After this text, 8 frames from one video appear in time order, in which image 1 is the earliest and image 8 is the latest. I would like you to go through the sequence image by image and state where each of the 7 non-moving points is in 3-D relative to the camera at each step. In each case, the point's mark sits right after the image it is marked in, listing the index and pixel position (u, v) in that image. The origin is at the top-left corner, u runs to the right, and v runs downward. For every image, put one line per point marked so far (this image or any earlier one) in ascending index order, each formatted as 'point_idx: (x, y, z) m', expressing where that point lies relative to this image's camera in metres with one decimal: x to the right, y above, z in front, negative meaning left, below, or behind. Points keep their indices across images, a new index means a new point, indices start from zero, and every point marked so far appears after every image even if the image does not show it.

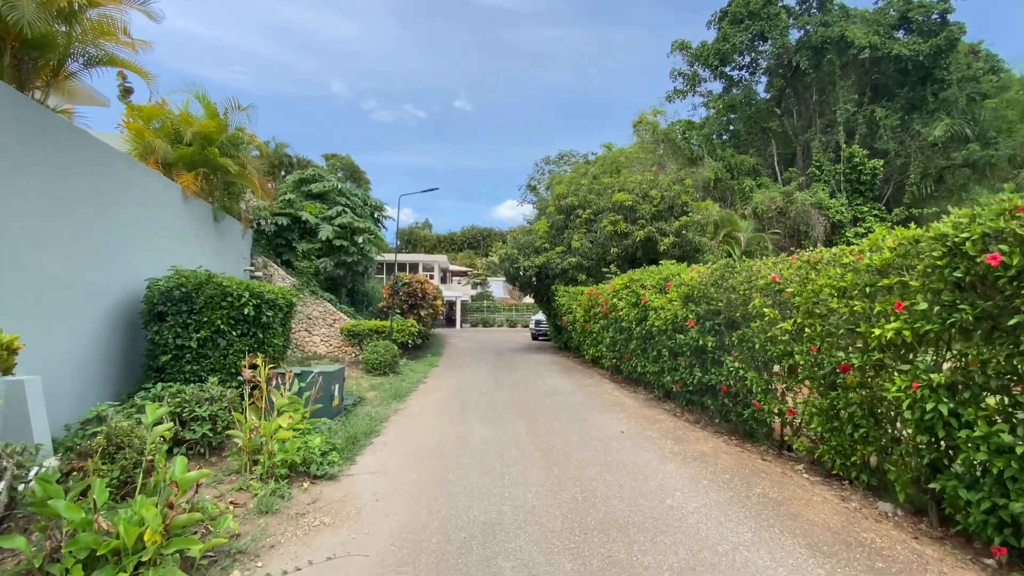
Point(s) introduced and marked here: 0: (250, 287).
0: (-4.1, 0.0, +7.6) m
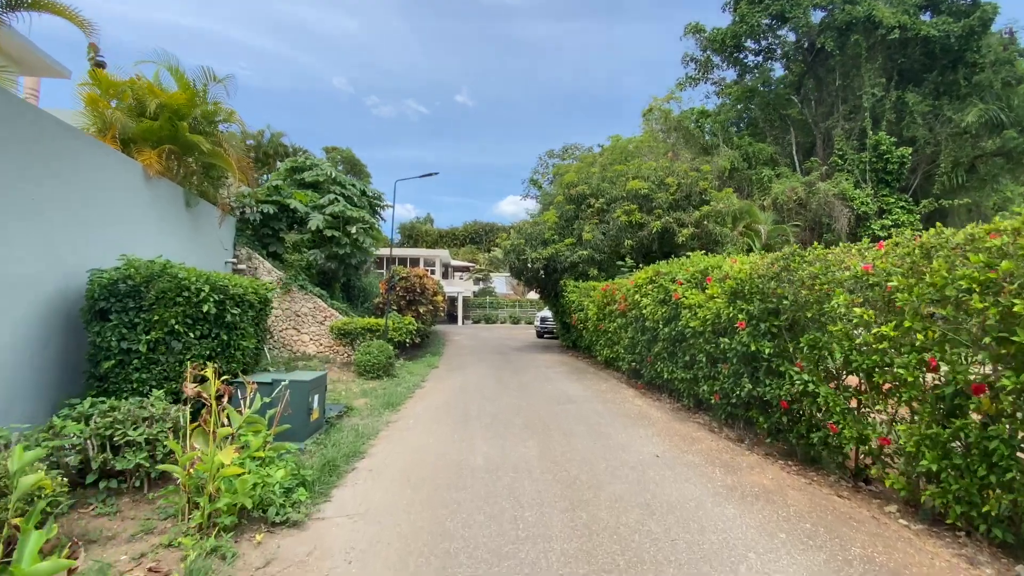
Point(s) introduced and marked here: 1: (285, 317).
0: (-4.0, +0.1, +6.4) m
1: (-6.1, -0.8, +12.9) m
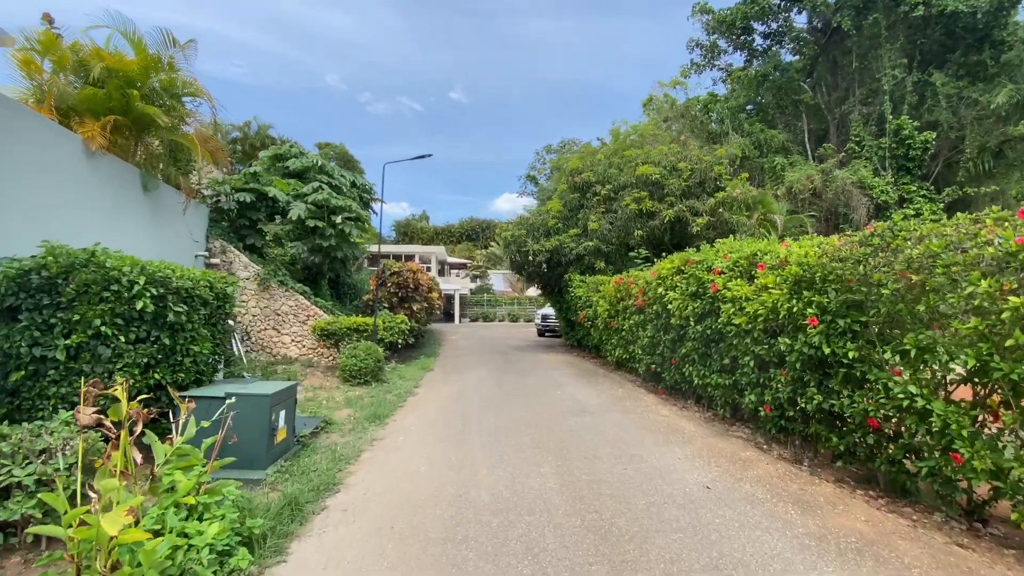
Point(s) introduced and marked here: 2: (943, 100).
0: (-3.9, +0.2, +5.2) m
1: (-6.0, -0.7, +11.7) m
2: (+17.3, +7.5, +19.4) m
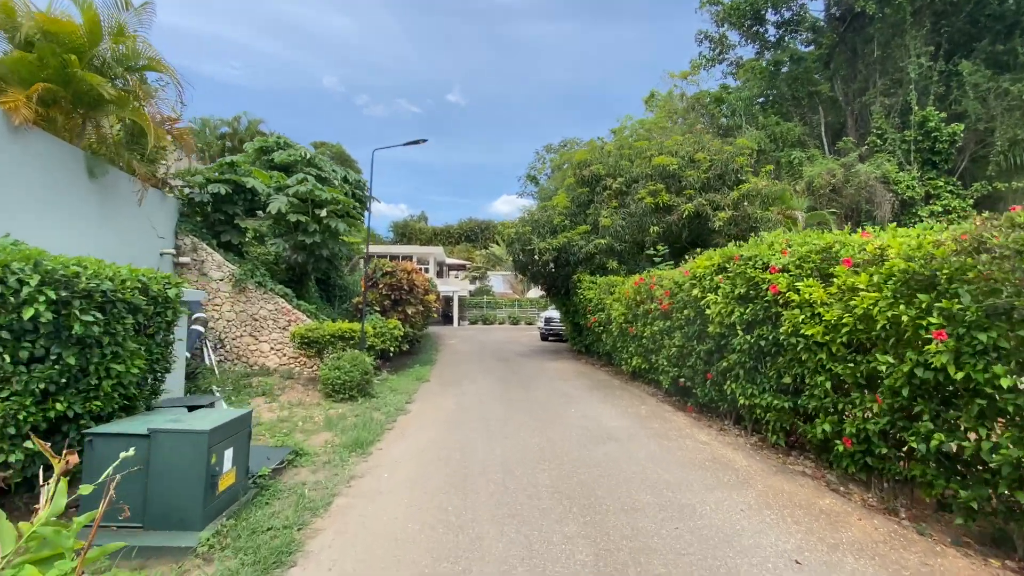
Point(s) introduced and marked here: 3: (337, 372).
0: (-3.8, +0.2, +4.0) m
1: (-5.9, -0.8, +10.5) m
2: (+17.4, +7.5, +18.3) m
3: (-3.1, -1.5, +8.6) m
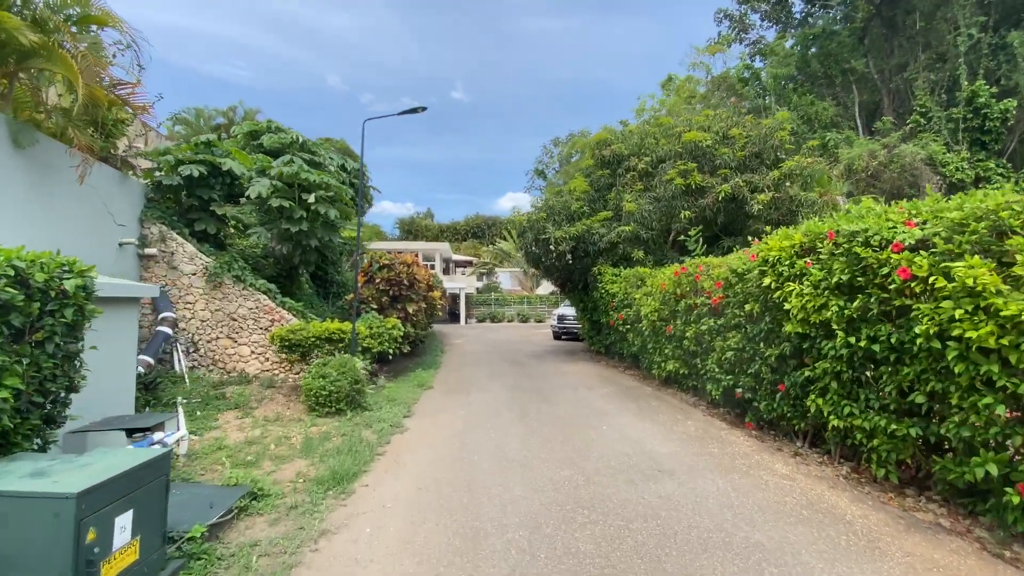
0: (-3.6, +0.2, +2.6) m
1: (-5.6, -0.7, +9.1) m
2: (+17.7, +7.8, +16.6) m
3: (-2.8, -1.4, +7.3) m
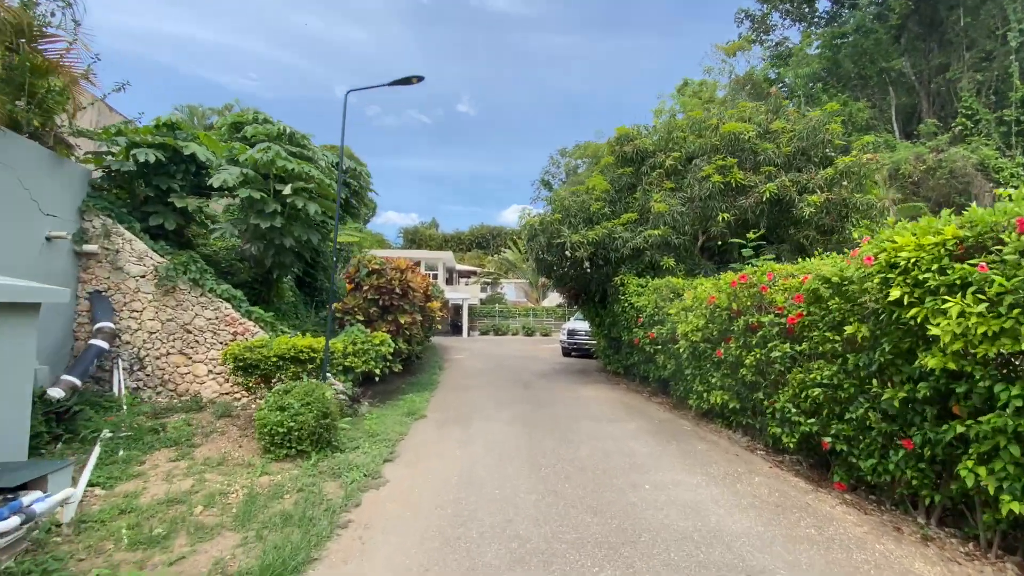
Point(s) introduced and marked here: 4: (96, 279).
0: (-3.4, +0.3, +1.1) m
1: (-5.4, -0.8, +7.6) m
2: (+18.0, +7.1, +15.1) m
3: (-2.7, -1.5, +5.7) m
4: (-6.5, +0.1, +7.6) m
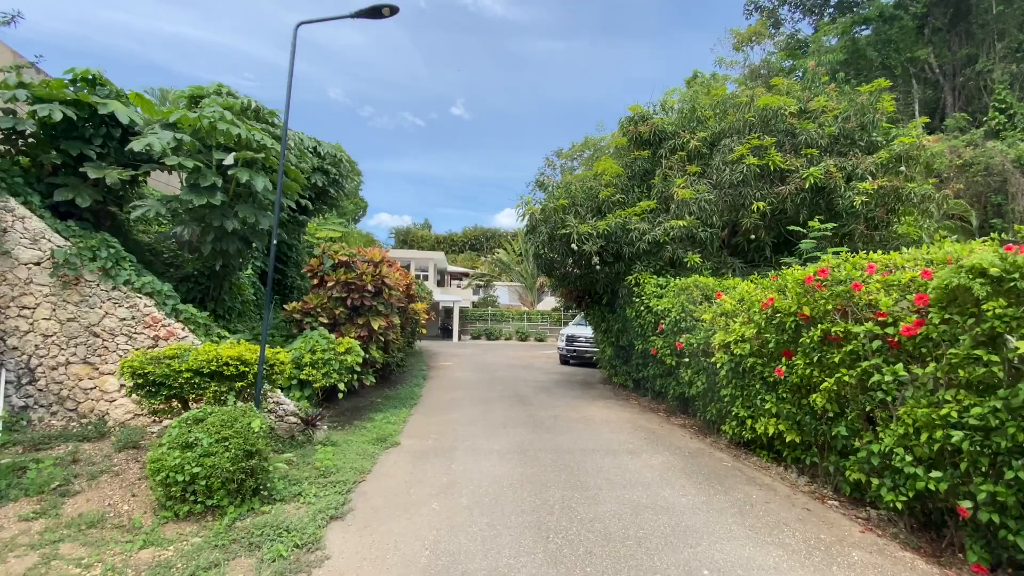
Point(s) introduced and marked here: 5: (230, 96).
0: (-3.4, +0.4, -0.5) m
1: (-5.5, -0.6, +6.0) m
2: (+18.0, +6.9, +13.8) m
3: (-2.7, -1.4, +4.1) m
4: (-6.6, +0.3, +5.9) m
5: (-6.6, +4.5, +11.4) m
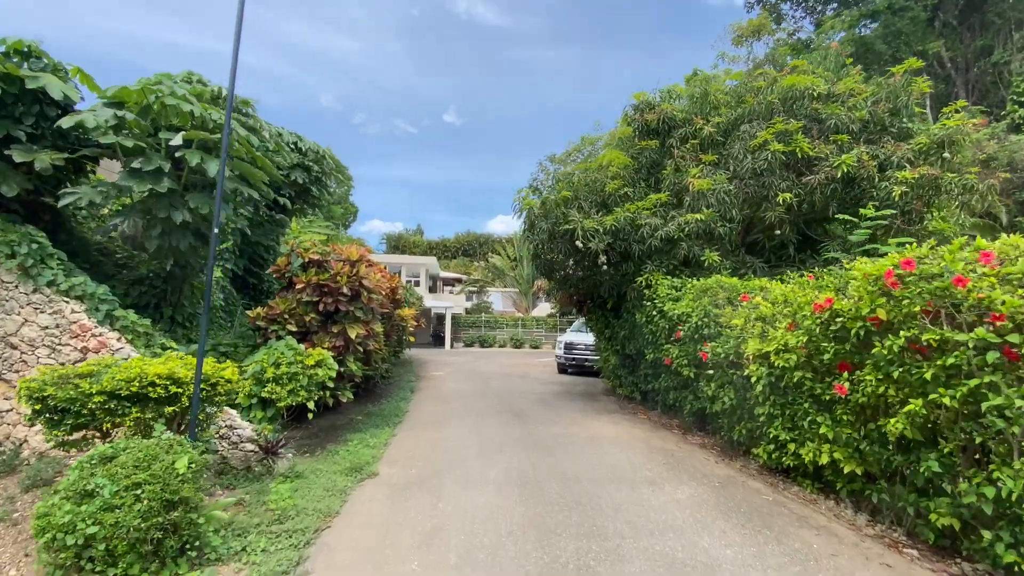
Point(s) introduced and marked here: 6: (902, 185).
0: (-3.3, +0.5, -1.5) m
1: (-5.5, -0.7, +5.0) m
2: (+17.8, +6.8, +13.2) m
3: (-2.7, -1.4, +3.1) m
4: (-6.6, +0.2, +4.9) m
5: (-6.7, +4.4, +10.4) m
6: (+5.8, +1.5, +7.2) m
